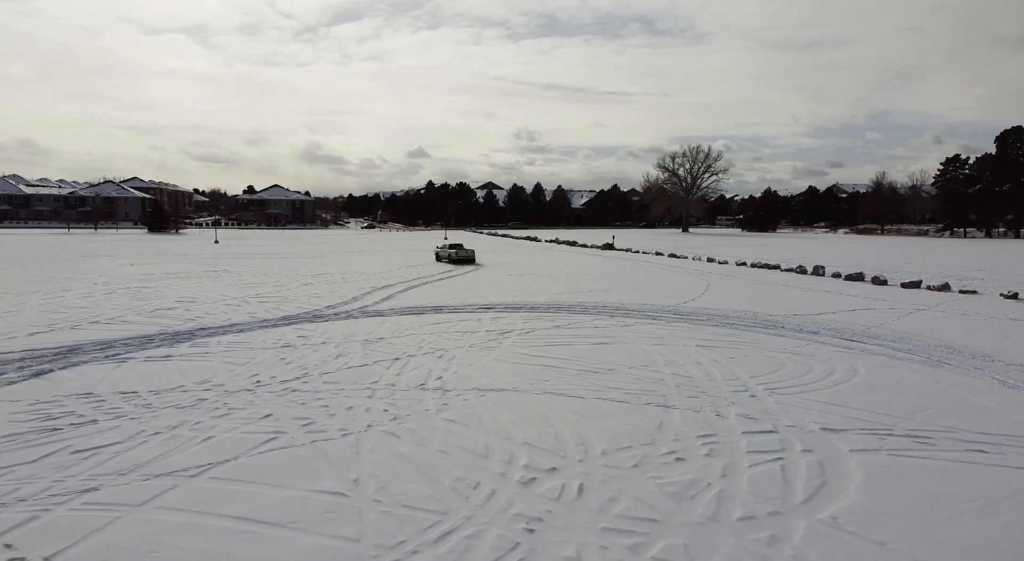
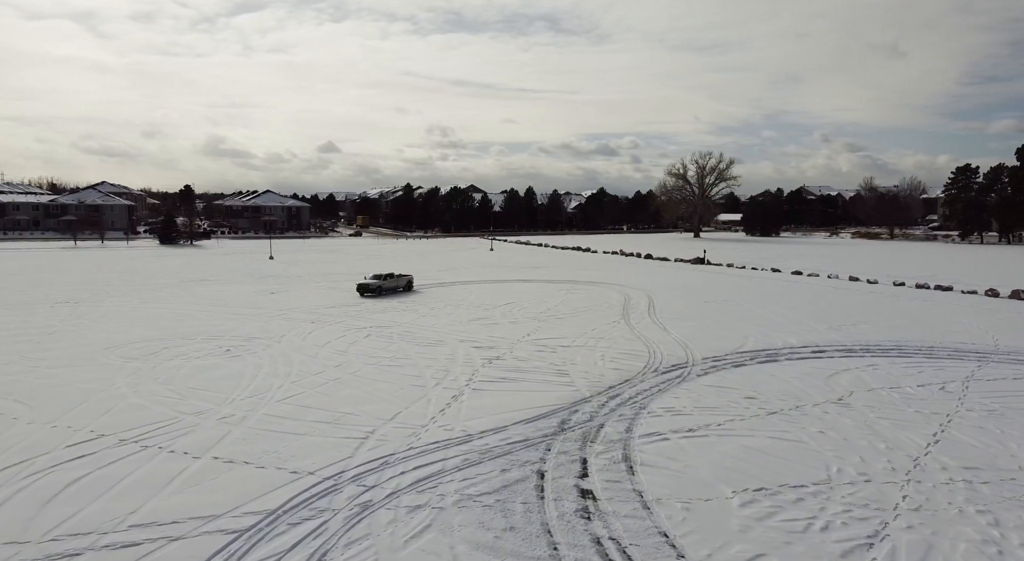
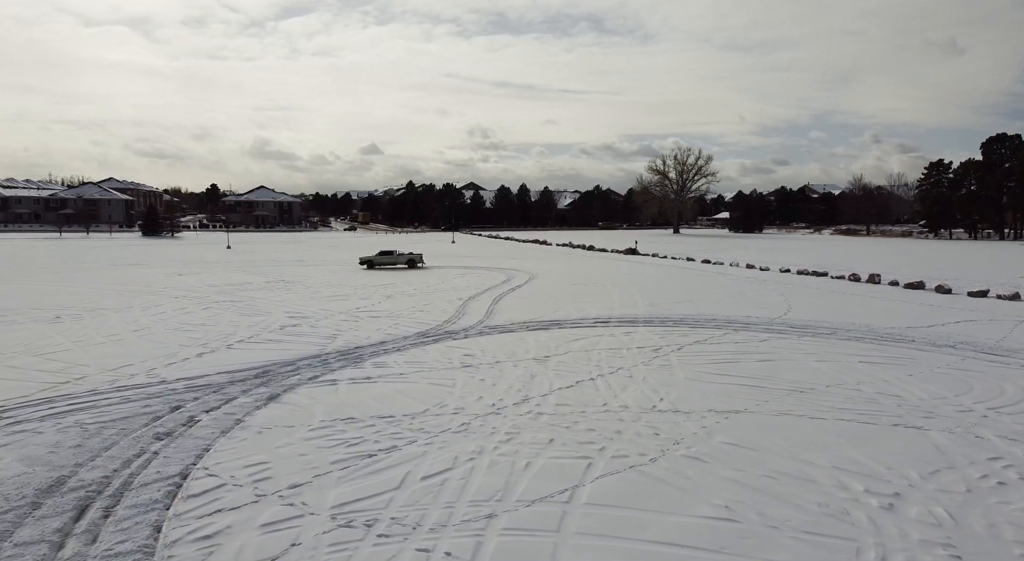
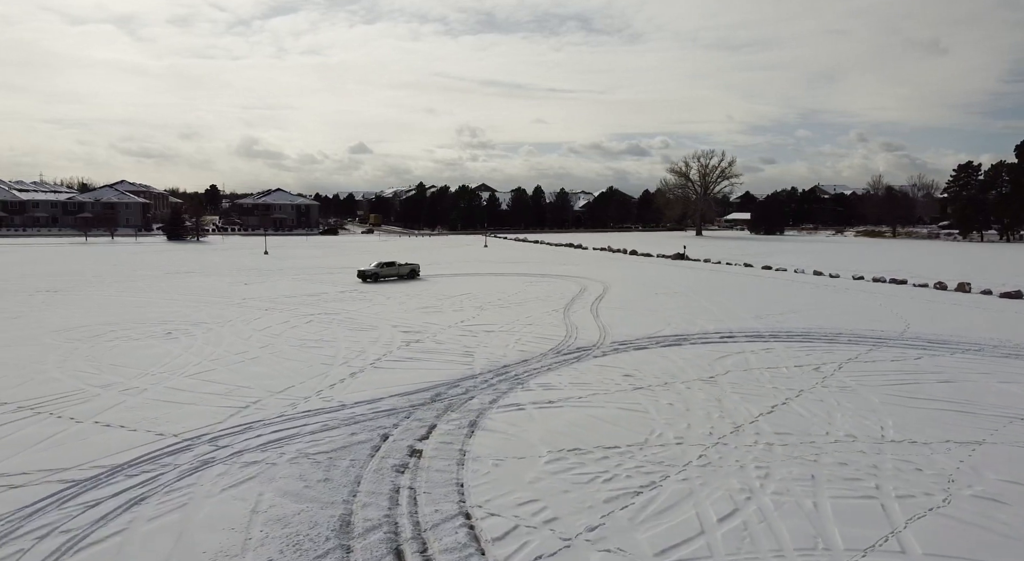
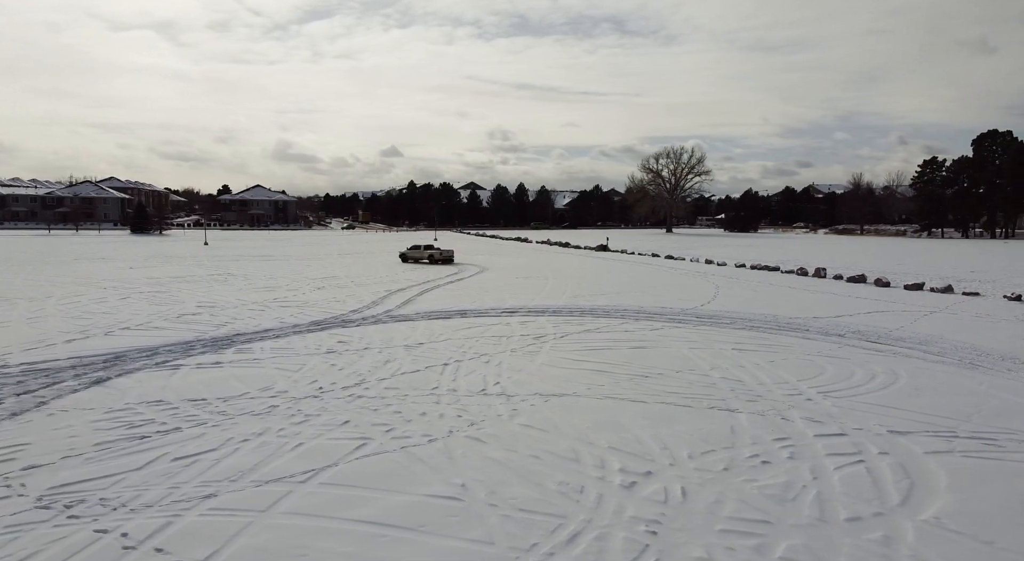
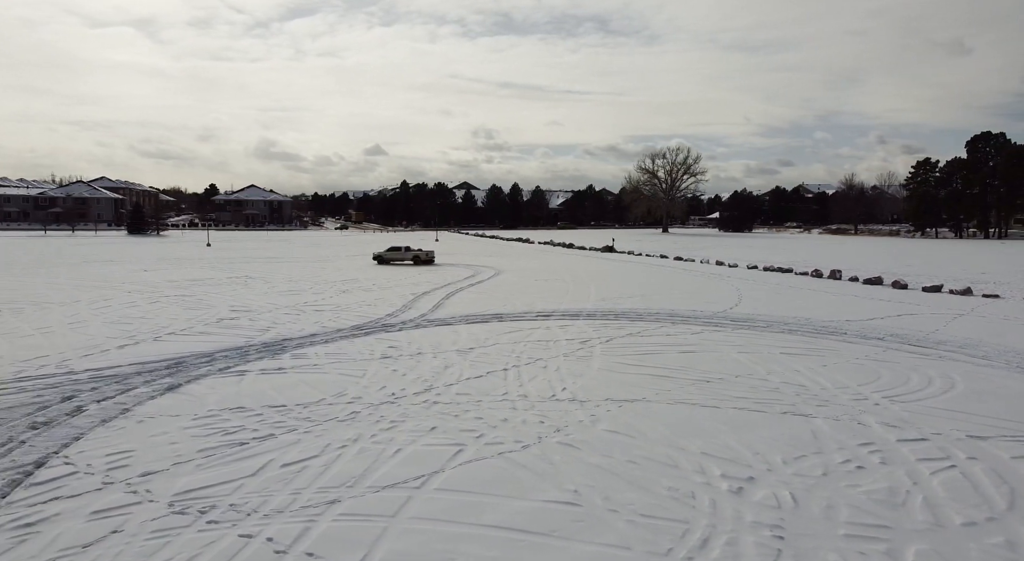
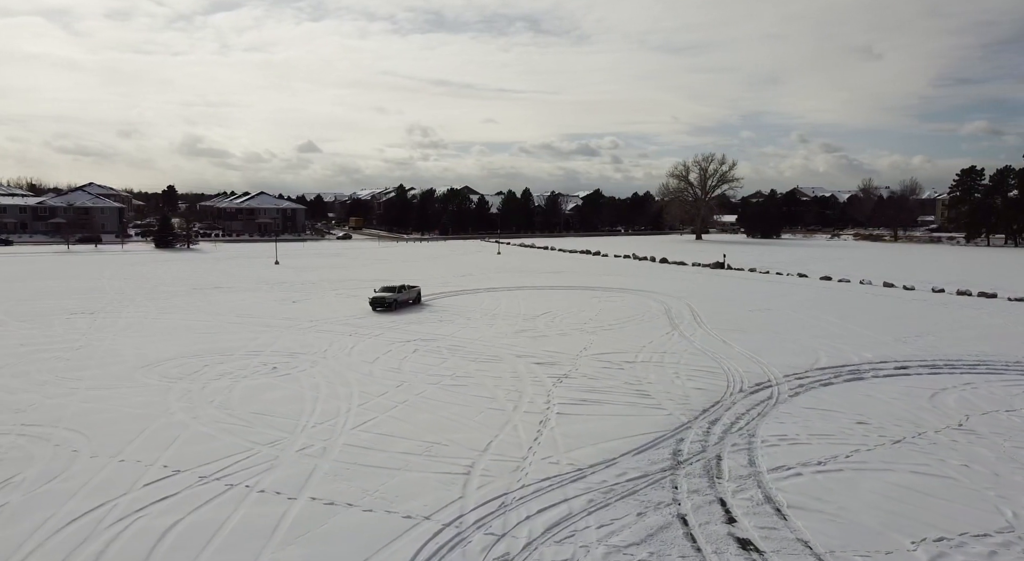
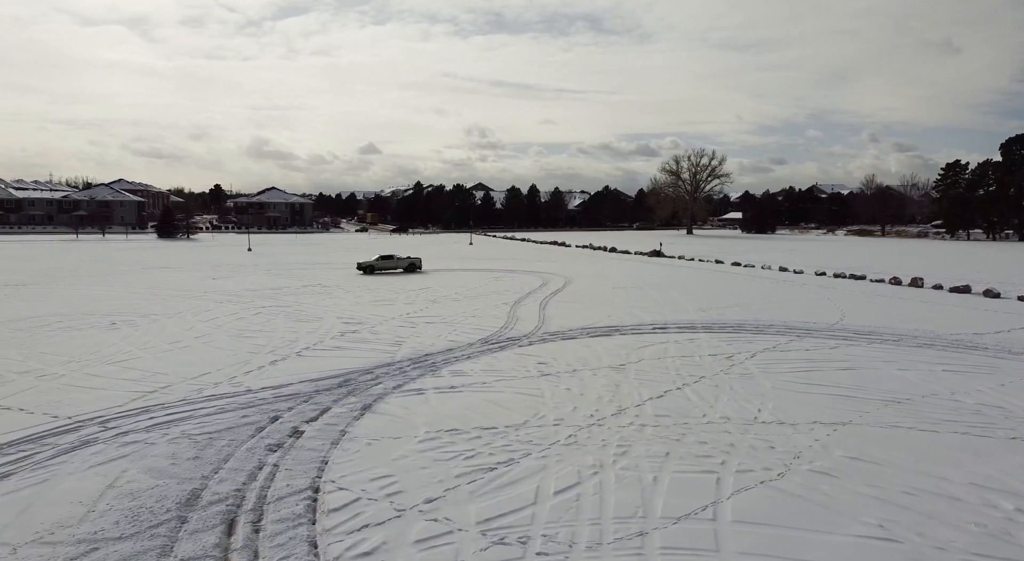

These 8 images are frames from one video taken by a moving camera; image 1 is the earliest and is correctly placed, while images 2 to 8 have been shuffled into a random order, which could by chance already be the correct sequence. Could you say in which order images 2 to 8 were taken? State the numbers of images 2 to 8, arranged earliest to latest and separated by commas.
5, 6, 3, 8, 4, 2, 7
